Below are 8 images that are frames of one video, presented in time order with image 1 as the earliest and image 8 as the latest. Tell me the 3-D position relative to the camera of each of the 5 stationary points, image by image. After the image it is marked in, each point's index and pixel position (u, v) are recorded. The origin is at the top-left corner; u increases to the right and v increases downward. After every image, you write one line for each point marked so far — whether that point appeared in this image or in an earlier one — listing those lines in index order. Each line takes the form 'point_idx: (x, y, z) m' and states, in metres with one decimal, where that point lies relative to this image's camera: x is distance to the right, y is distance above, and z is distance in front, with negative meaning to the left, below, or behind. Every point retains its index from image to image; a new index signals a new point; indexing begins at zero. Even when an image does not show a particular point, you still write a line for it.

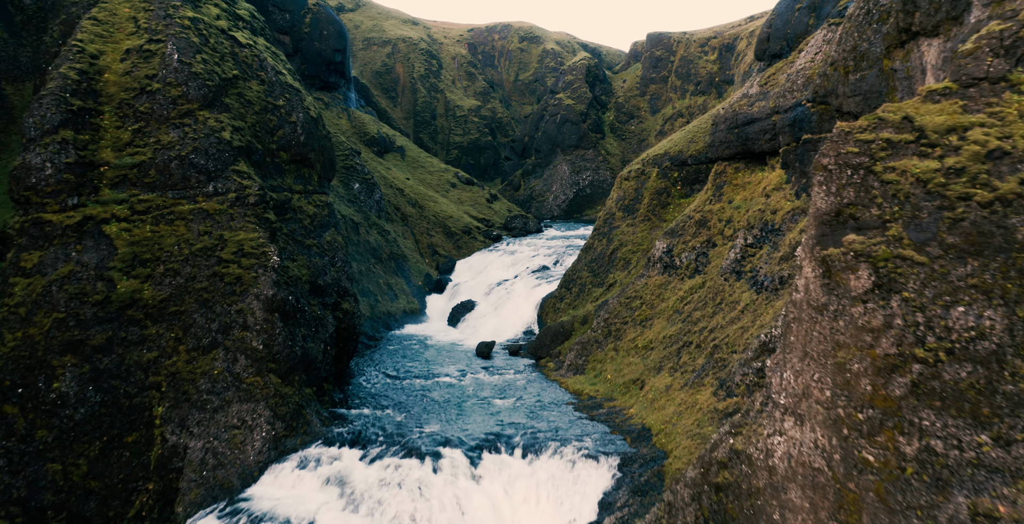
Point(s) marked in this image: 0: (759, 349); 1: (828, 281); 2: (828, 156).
0: (+8.6, -3.1, +19.3) m
1: (+7.8, -0.5, +13.9) m
2: (+8.4, +2.8, +14.7) m
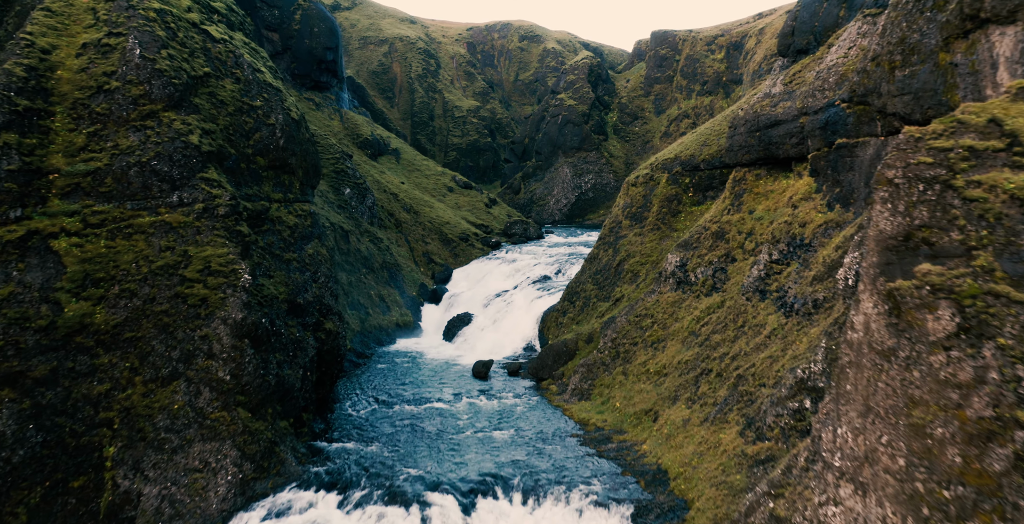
0: (+8.5, -3.8, +16.8) m
1: (+7.8, -1.2, +11.3) m
2: (+8.3, +2.1, +12.2) m
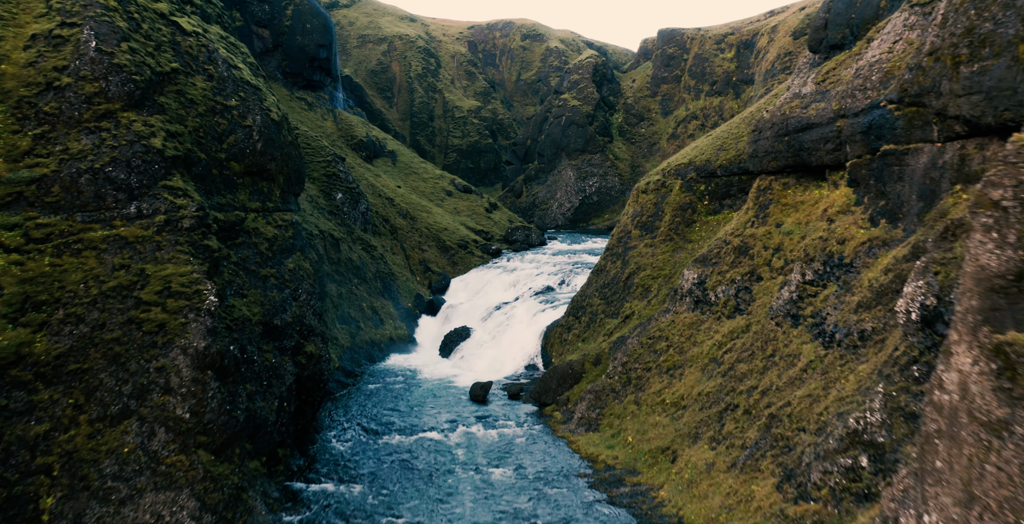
0: (+8.5, -4.5, +14.2) m
1: (+7.8, -1.9, +8.7) m
2: (+8.3, +1.3, +9.6) m
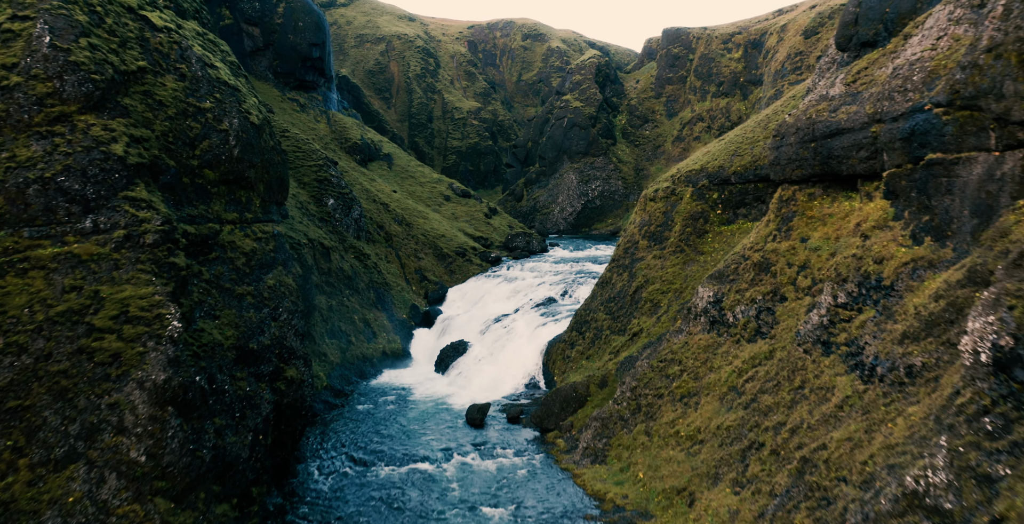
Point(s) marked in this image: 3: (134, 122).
0: (+8.5, -5.2, +12.1) m
1: (+7.7, -2.6, +6.7) m
2: (+8.3, +0.7, +7.5) m
3: (-13.5, +5.0, +19.9) m
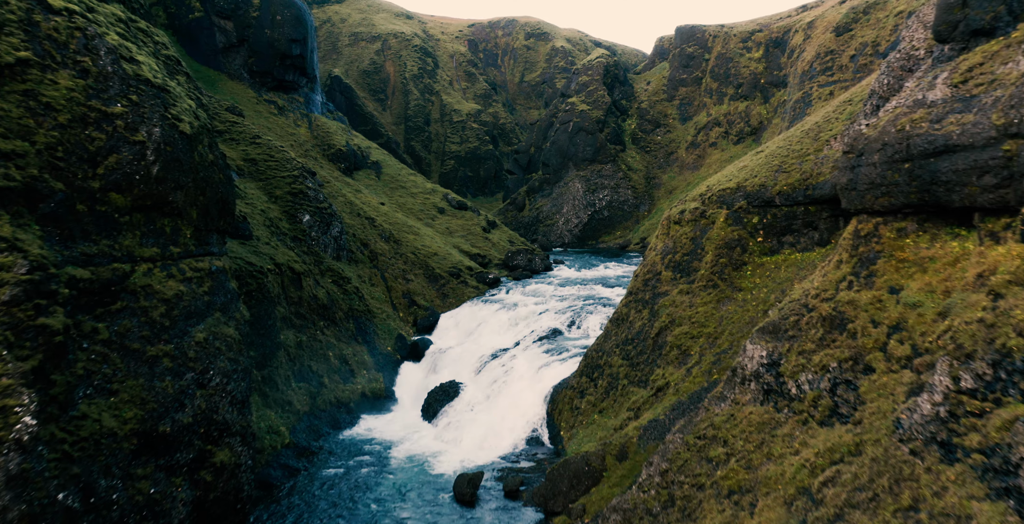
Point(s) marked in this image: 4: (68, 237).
0: (+8.3, -6.8, +7.0) m
1: (+7.6, -4.2, +1.5) m
2: (+8.1, -0.9, +2.4) m
3: (-13.5, +3.5, +14.8) m
4: (-12.3, +0.7, +15.6) m
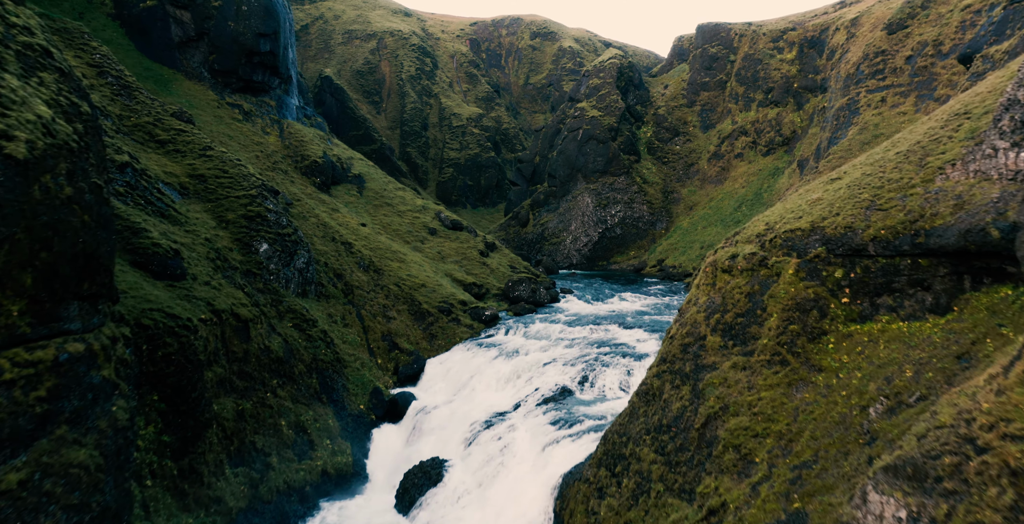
0: (+8.1, -9.0, +0.3) m
1: (+7.3, -6.3, -5.2) m
2: (+7.9, -3.1, -4.3) m
3: (-13.7, +1.4, +8.3) m
4: (-12.5, -1.3, +9.0) m
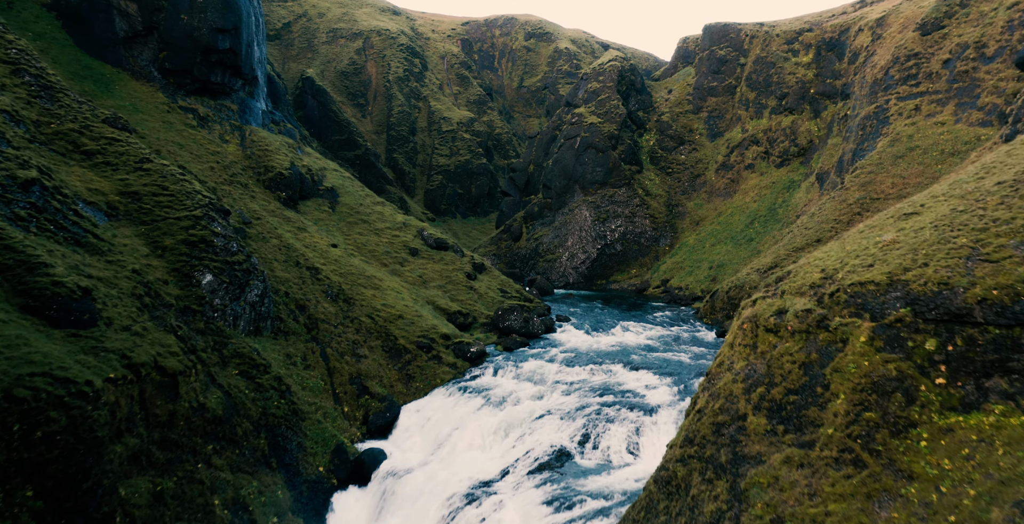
0: (+7.8, -10.5, -4.5) m
1: (+7.1, -7.9, -9.9) m
2: (+7.7, -4.6, -9.0) m
3: (-14.0, -0.1, +3.4) m
4: (-12.8, -2.9, +4.2) m
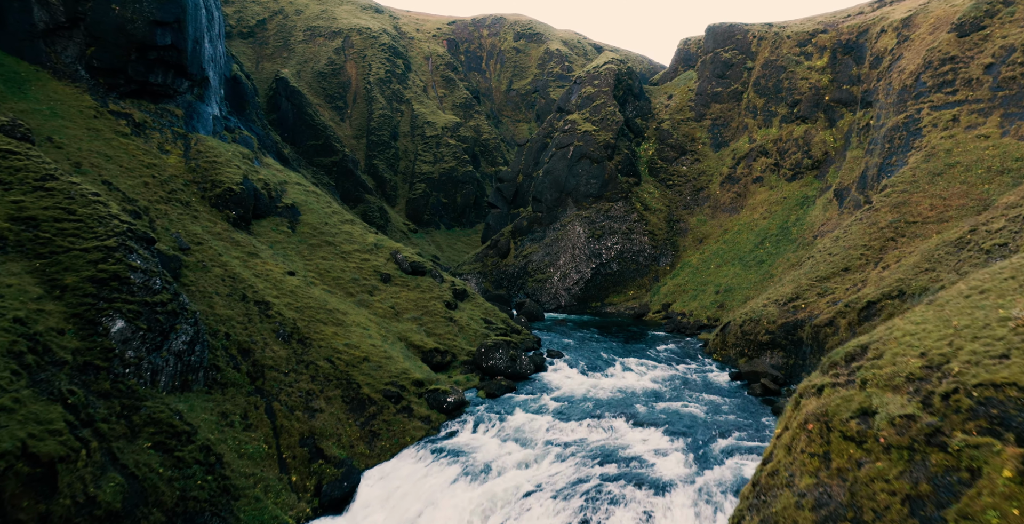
0: (+7.7, -12.1, -9.2) m
1: (+7.1, -9.4, -14.7) m
2: (+7.7, -6.2, -13.8) m
3: (-14.2, -1.7, -1.7) m
4: (-13.1, -4.4, -1.0) m
